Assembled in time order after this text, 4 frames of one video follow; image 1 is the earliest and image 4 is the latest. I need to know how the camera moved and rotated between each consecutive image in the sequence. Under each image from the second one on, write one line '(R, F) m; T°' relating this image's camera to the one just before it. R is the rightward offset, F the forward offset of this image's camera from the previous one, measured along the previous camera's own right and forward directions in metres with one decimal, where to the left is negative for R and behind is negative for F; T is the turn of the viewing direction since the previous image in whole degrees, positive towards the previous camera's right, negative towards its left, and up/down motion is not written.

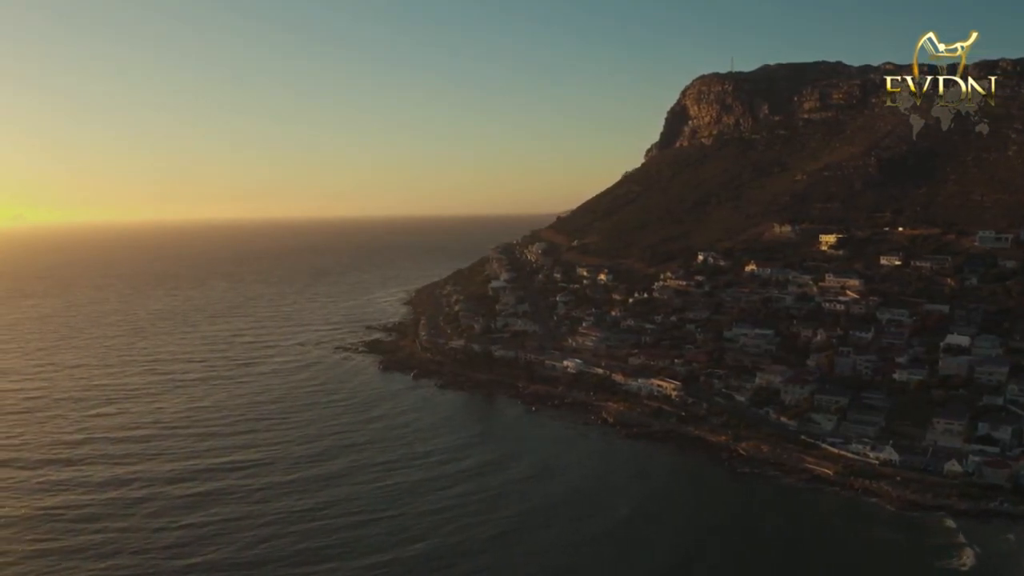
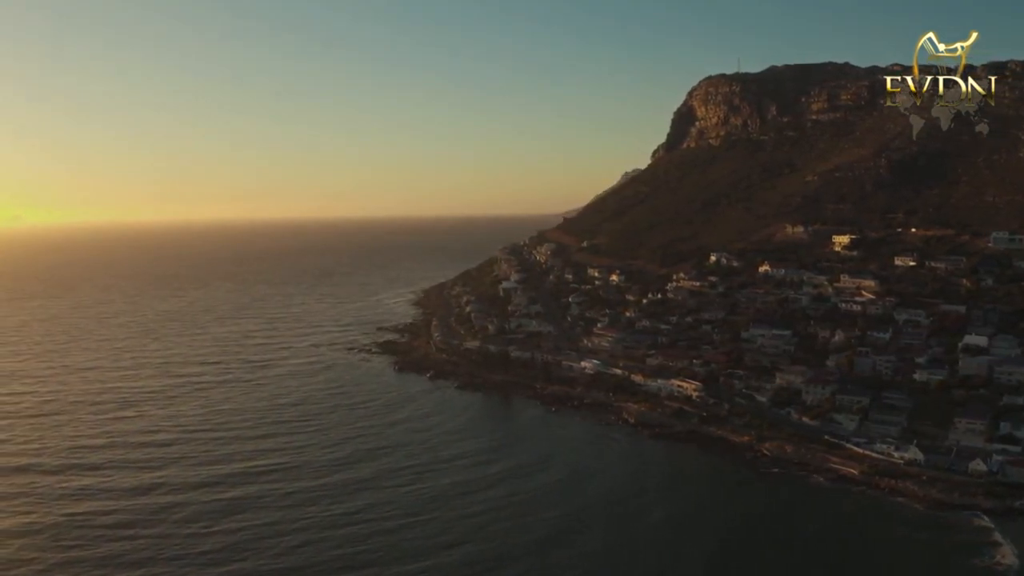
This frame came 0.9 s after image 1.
(-0.9, -0.2) m; 0°
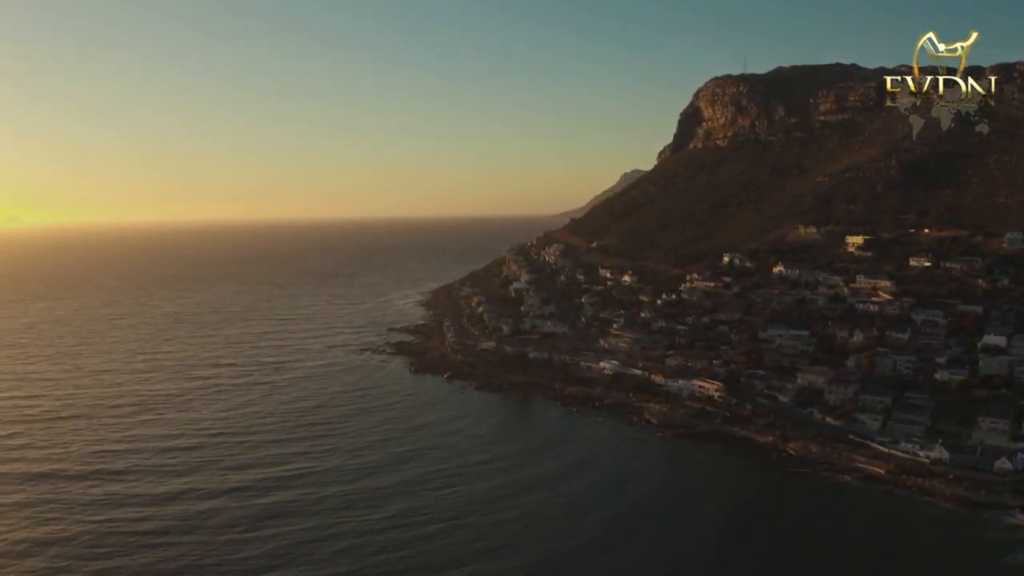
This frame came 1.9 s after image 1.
(-0.9, -0.2) m; 0°
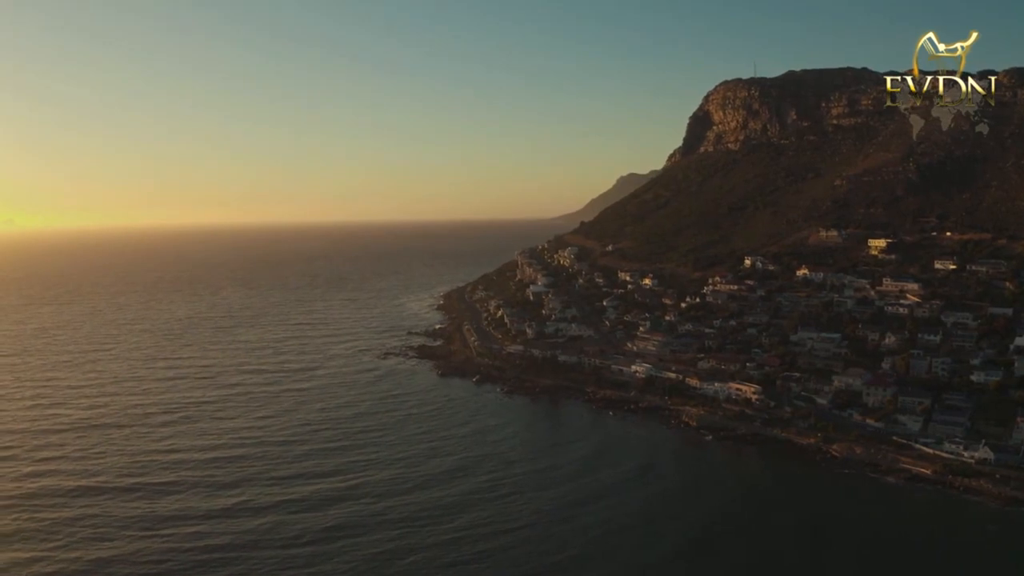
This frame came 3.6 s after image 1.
(-1.7, -0.3) m; +1°
